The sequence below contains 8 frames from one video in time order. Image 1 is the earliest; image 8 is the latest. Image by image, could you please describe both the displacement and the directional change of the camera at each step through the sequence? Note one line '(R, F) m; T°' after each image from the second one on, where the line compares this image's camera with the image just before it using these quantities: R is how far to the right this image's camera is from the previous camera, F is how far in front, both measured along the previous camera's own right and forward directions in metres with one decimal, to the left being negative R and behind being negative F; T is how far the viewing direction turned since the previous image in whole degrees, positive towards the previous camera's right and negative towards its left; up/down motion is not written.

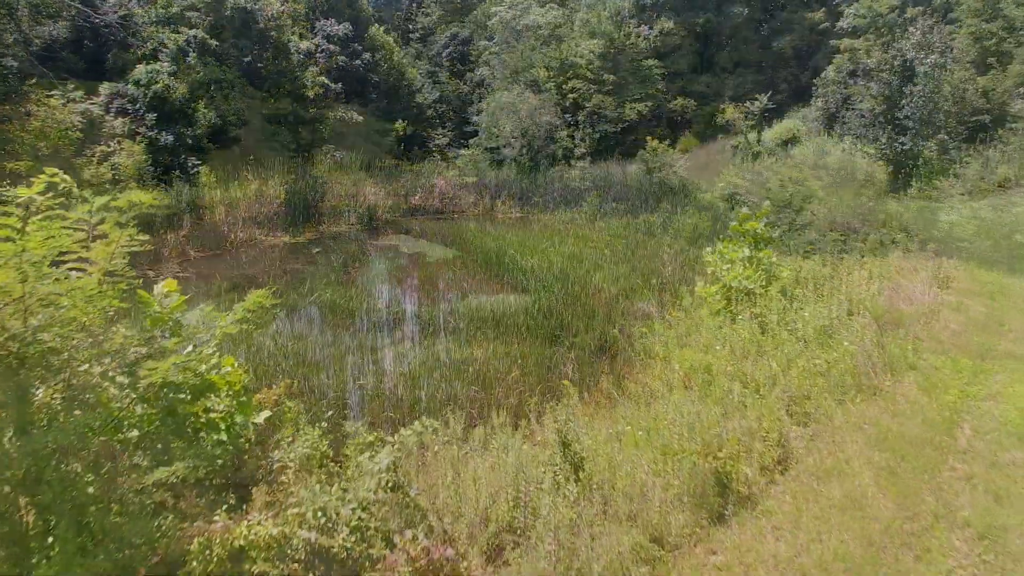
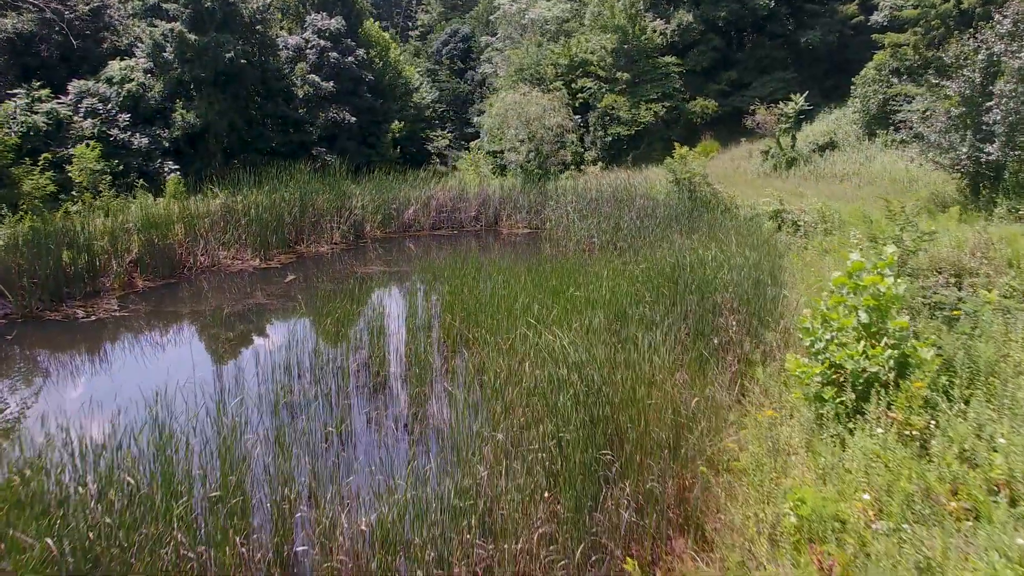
(-0.1, +1.4) m; 0°
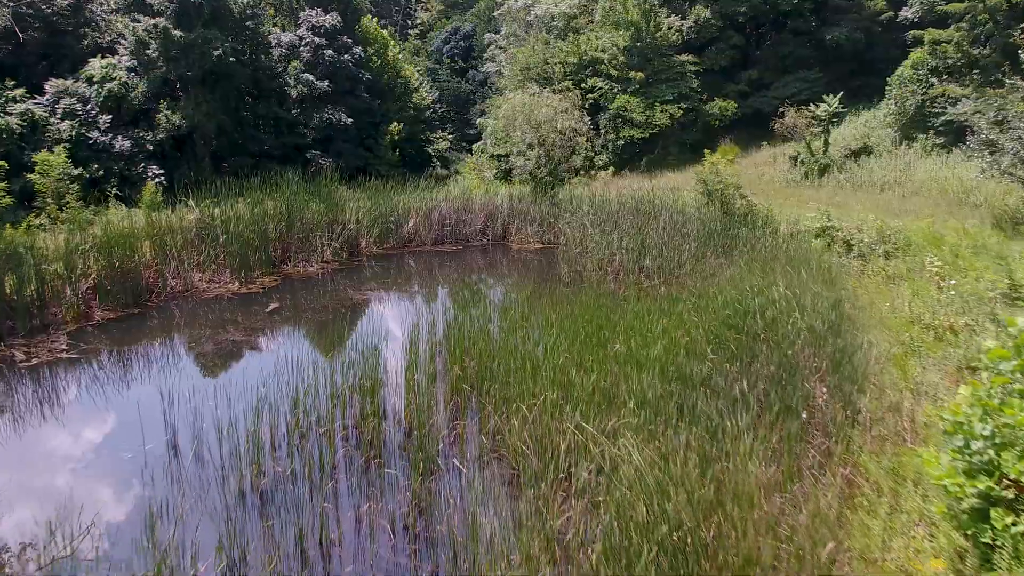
(-0.2, +1.0) m; 0°
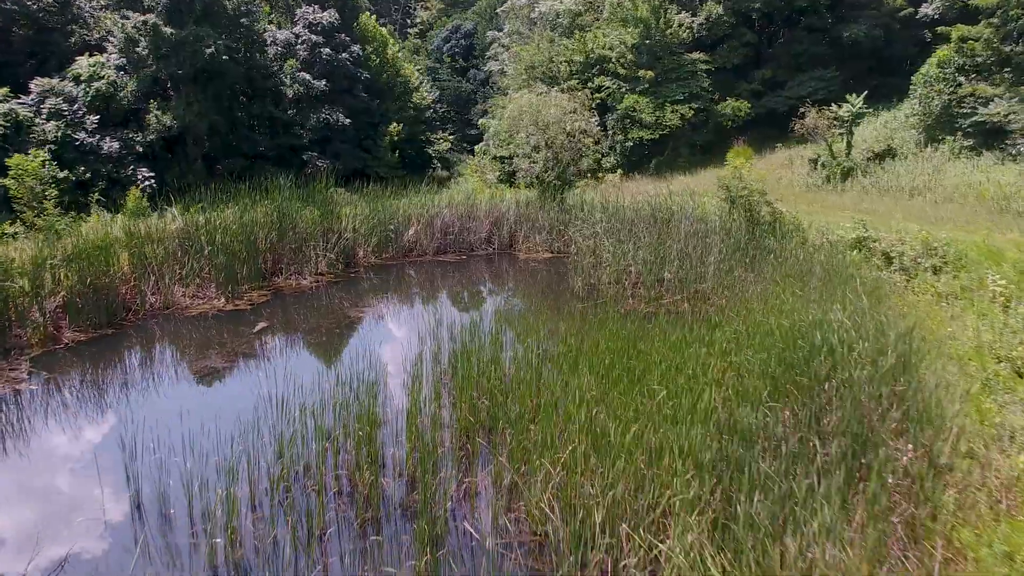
(-0.1, +0.6) m; 0°
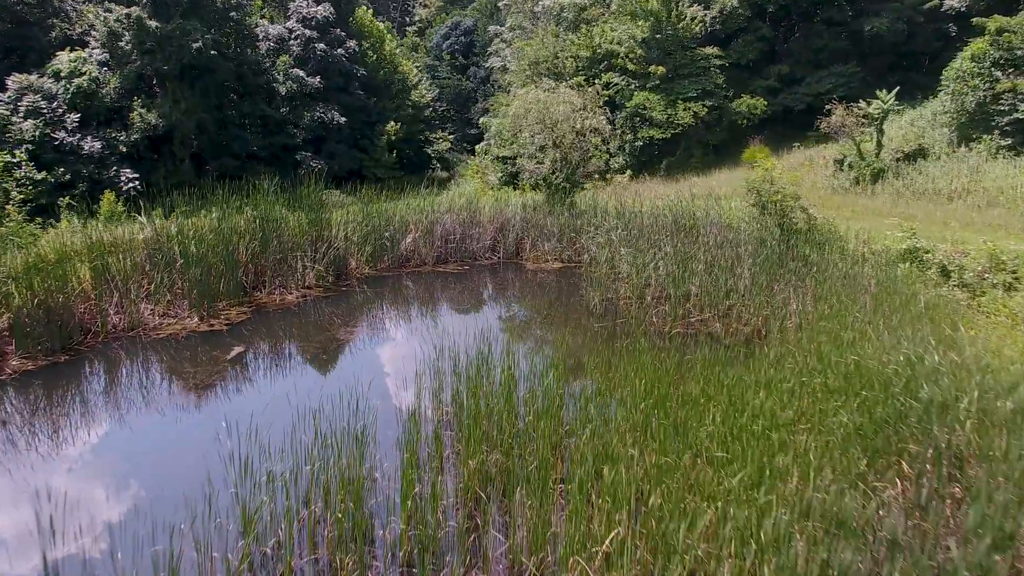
(-0.1, +0.8) m; 0°
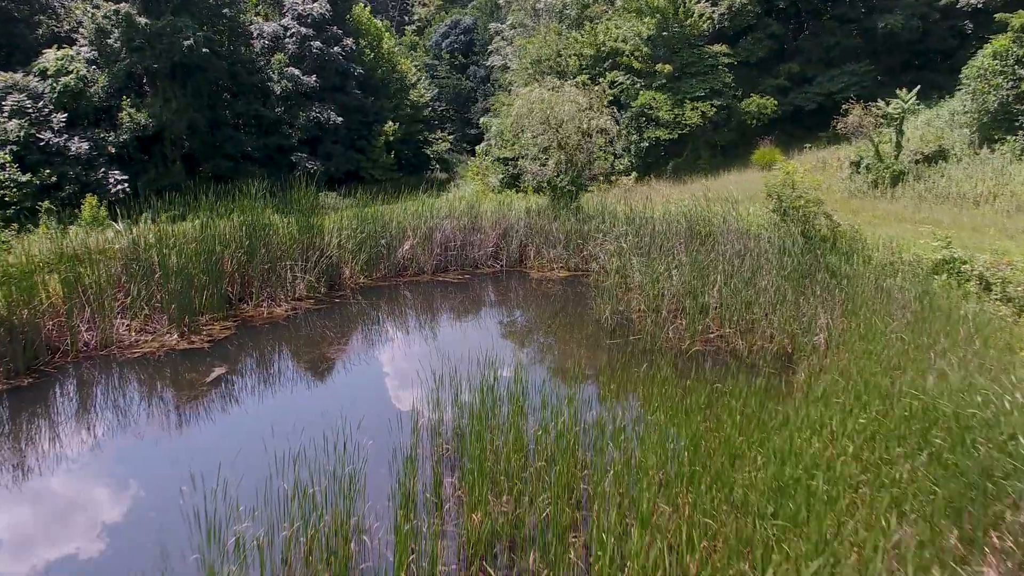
(-0.1, +0.5) m; 0°
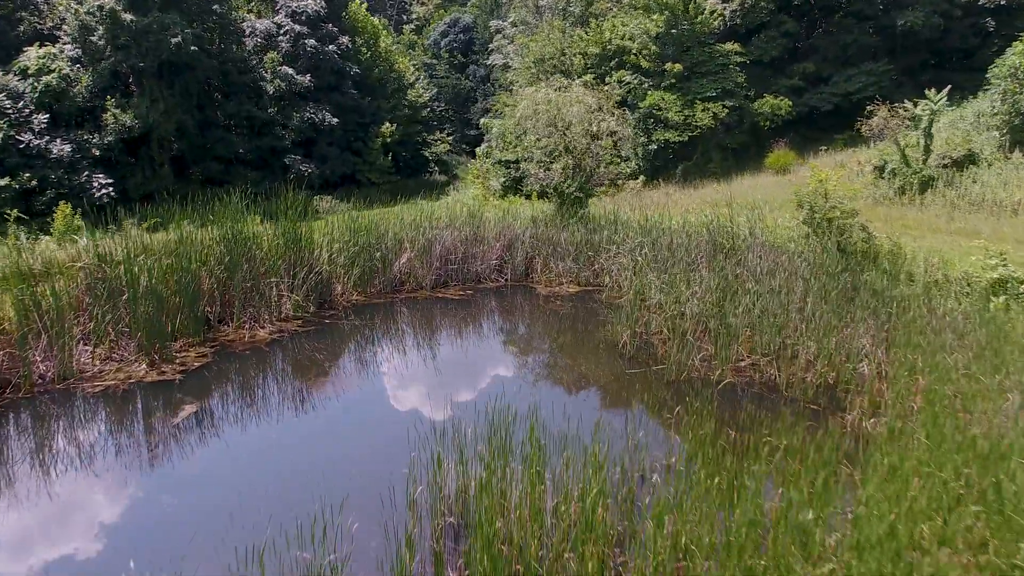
(-0.1, +0.6) m; 0°
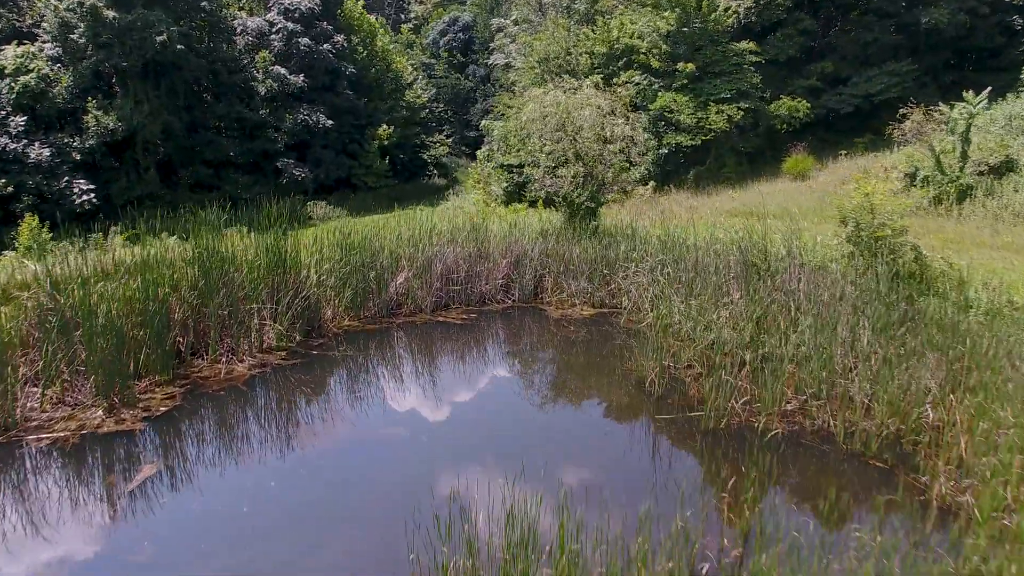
(-0.1, +0.7) m; 0°
